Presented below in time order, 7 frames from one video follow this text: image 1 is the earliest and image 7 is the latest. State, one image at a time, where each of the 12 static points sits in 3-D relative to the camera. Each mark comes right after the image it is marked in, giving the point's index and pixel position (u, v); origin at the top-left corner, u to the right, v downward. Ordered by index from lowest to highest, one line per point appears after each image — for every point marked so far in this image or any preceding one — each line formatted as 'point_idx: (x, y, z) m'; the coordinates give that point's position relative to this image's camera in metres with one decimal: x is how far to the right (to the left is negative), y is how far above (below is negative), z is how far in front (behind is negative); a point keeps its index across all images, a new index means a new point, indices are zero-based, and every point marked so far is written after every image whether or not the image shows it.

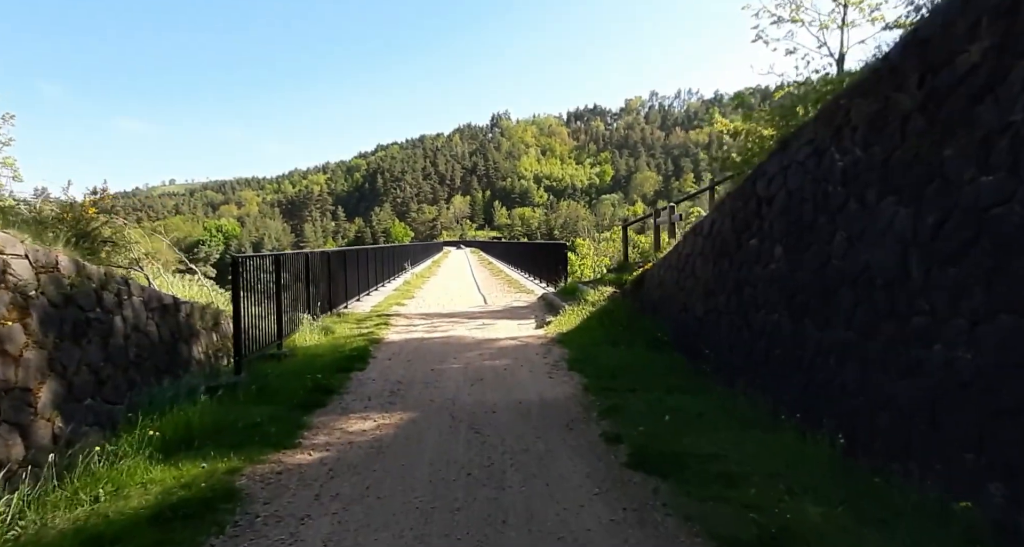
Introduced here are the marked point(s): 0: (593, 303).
0: (+1.3, -0.5, +10.4) m
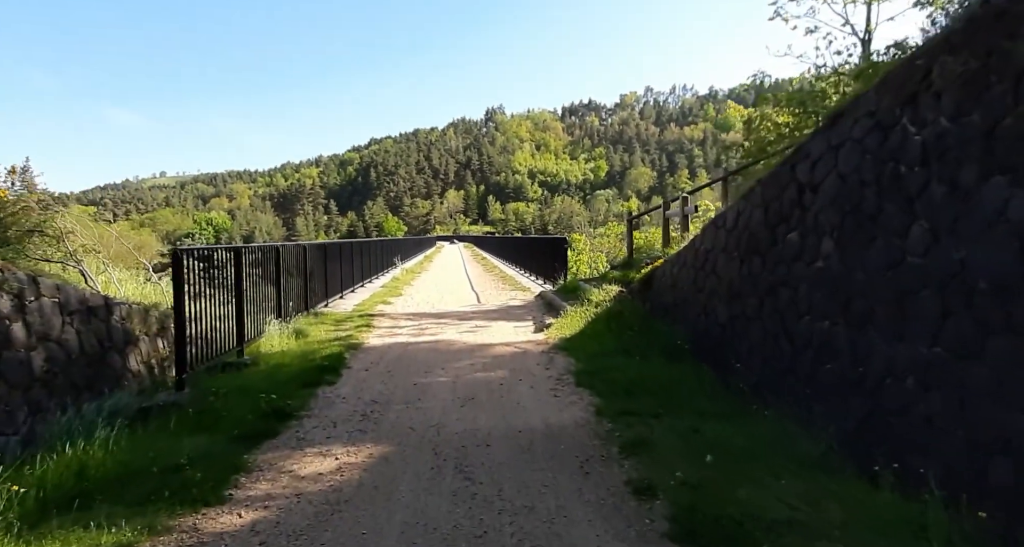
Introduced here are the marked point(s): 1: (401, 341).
0: (+1.3, -0.4, +9.4) m
1: (-1.5, -0.9, +8.3) m
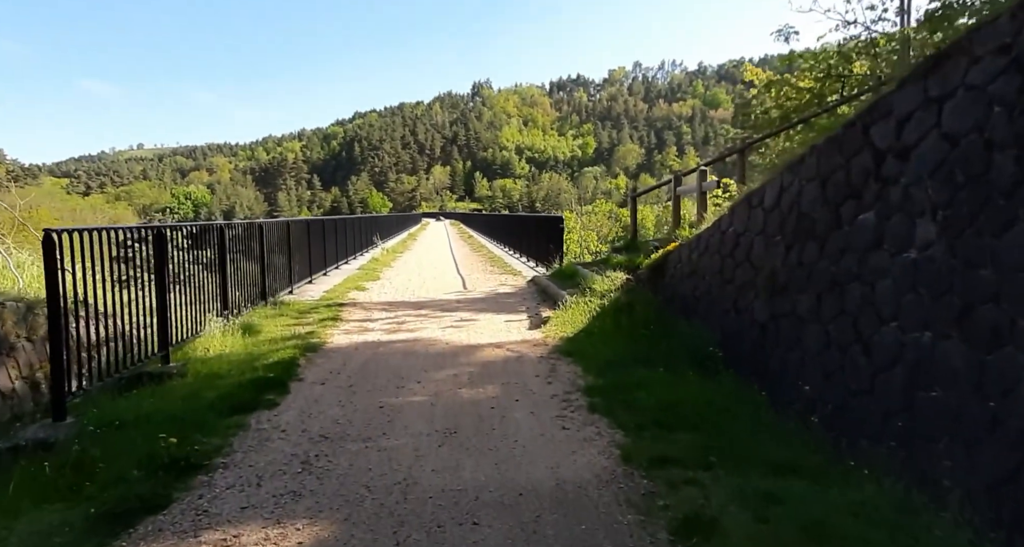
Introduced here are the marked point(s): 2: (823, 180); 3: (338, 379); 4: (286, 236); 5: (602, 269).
0: (+1.1, -0.3, +8.2) m
1: (-1.5, -0.7, +7.0) m
2: (+2.4, +0.7, +4.9) m
3: (-1.4, -0.9, +5.2) m
4: (-3.8, +0.6, +10.6) m
5: (+1.3, +0.1, +9.6) m
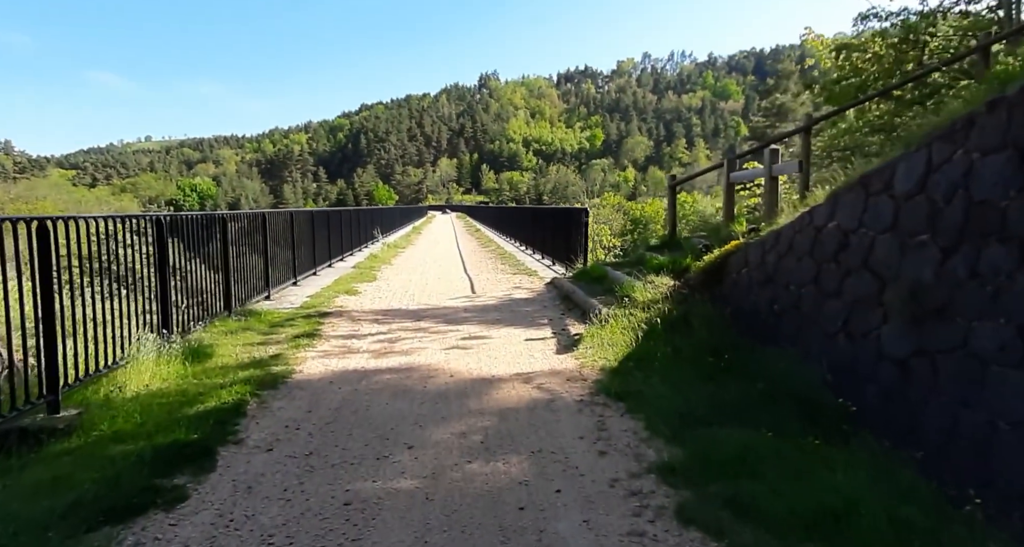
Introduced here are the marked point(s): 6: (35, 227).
0: (+1.3, -0.3, +6.5) m
1: (-1.3, -0.8, +5.4) m
2: (+2.5, +0.6, +3.2) m
3: (-1.2, -0.9, +3.6) m
4: (-3.5, +0.6, +9.0) m
5: (+1.6, 0.0, +7.9) m
6: (-2.9, +0.3, +3.9) m
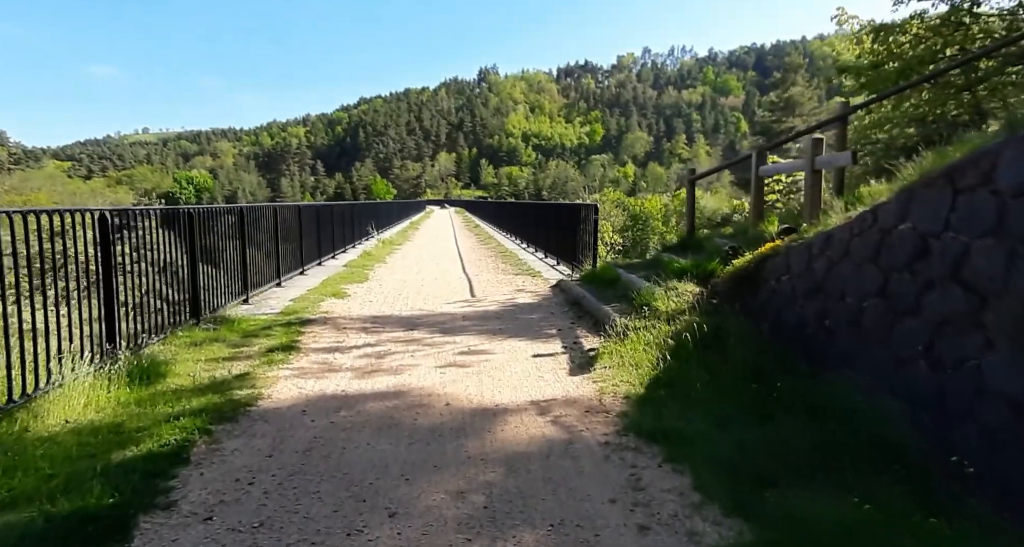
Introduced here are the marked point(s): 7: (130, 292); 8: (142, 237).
0: (+1.4, -0.4, +5.7) m
1: (-1.3, -0.8, +4.6) m
2: (+2.6, +0.5, +2.4) m
3: (-1.2, -1.0, +2.8) m
4: (-3.5, +0.6, +8.2) m
5: (+1.6, 0.0, +7.1) m
6: (-2.8, +0.2, +3.1) m
7: (-3.2, -0.1, +5.5) m
8: (-3.2, +0.3, +5.8) m
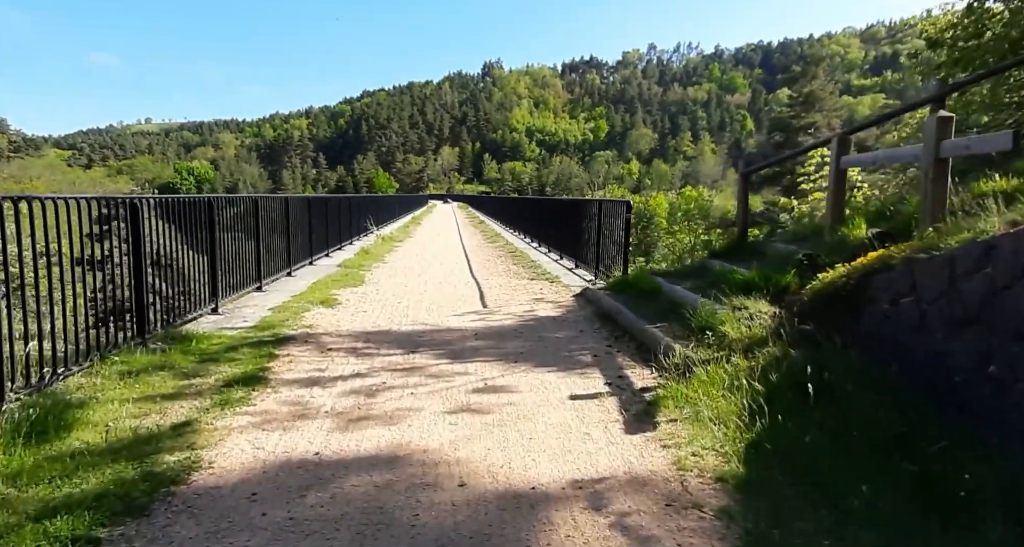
0: (+1.6, -0.5, +4.4) m
1: (-1.1, -0.9, +3.3) m
2: (+2.8, +0.4, +1.1) m
3: (-1.0, -1.1, +1.5) m
4: (-3.2, +0.6, +6.9) m
5: (+1.8, -0.1, +5.8) m
6: (-2.6, +0.1, +1.8) m
7: (-3.0, -0.2, +4.2) m
8: (-3.0, +0.3, +4.5) m
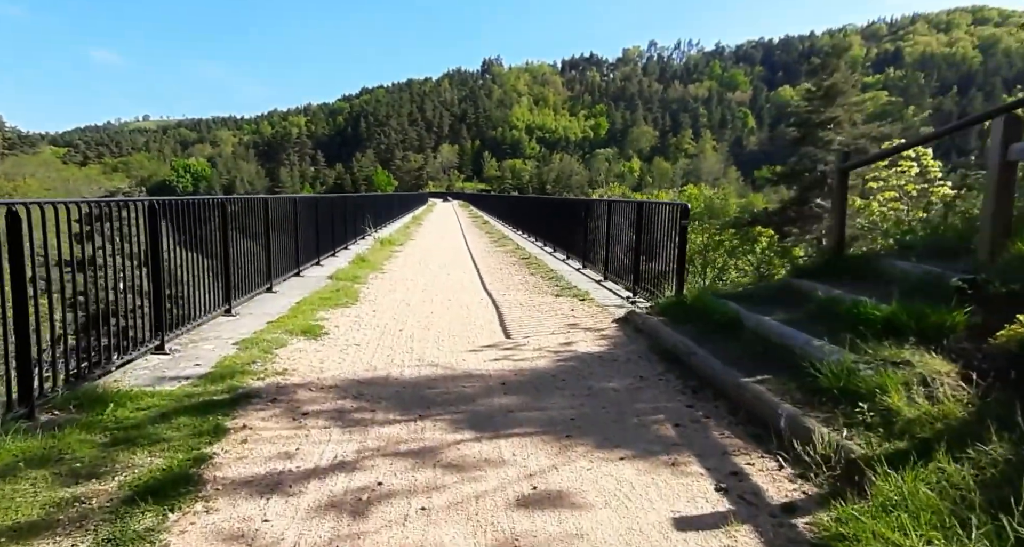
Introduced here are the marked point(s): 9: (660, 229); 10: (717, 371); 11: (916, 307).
0: (+1.9, -0.7, +2.8) m
1: (-0.8, -1.1, +1.8) m
2: (+3.1, +0.1, -0.5) m
3: (-0.7, -1.3, 0.0) m
4: (-3.0, +0.4, +5.3) m
5: (+2.1, -0.4, +4.3) m
6: (-2.3, -0.1, +0.2) m
7: (-2.7, -0.4, +2.6) m
8: (-2.7, +0.1, +2.9) m
9: (+1.8, +0.6, +8.1) m
10: (+1.4, -0.6, +4.6) m
11: (+2.5, -0.2, +4.0) m
